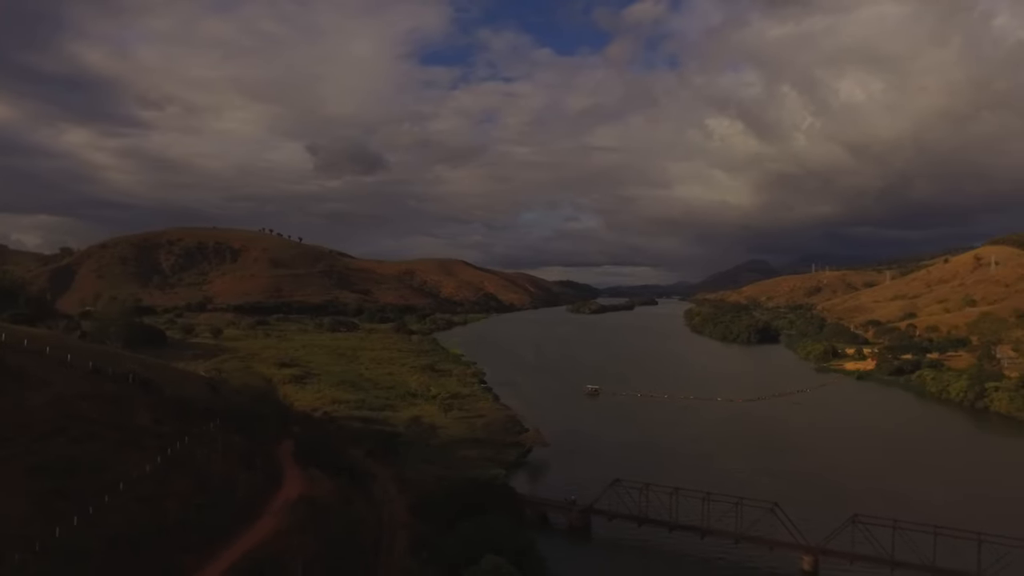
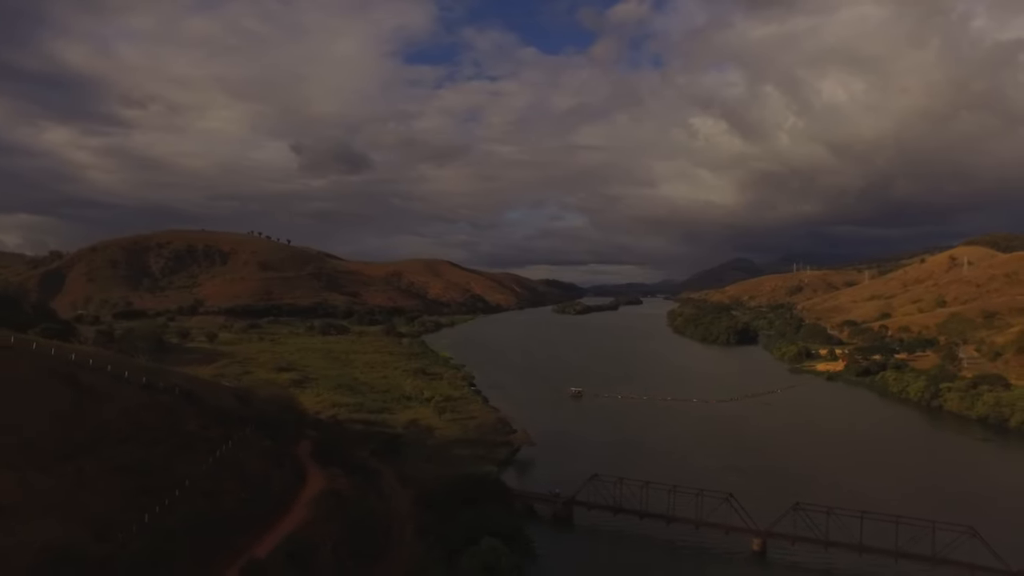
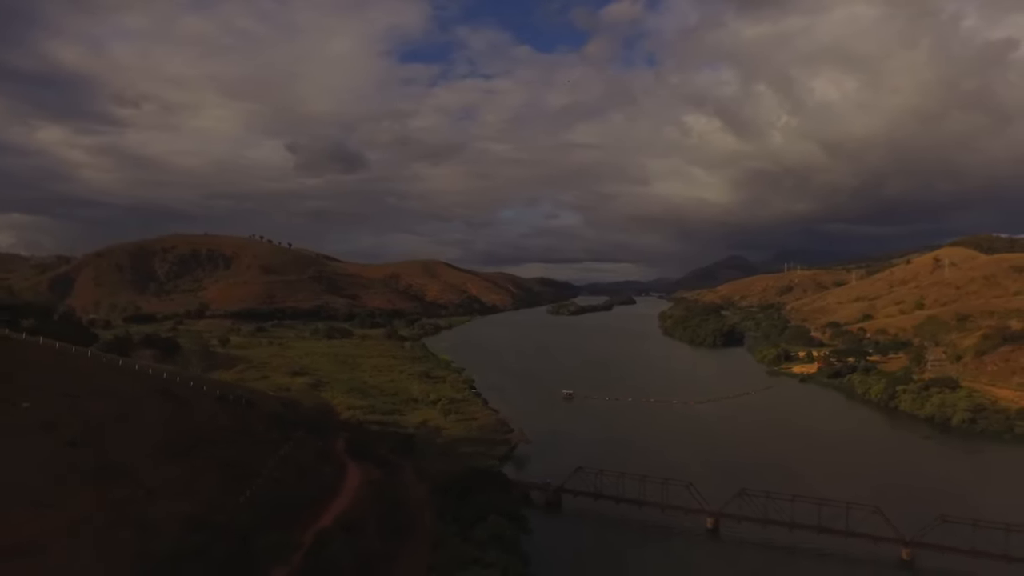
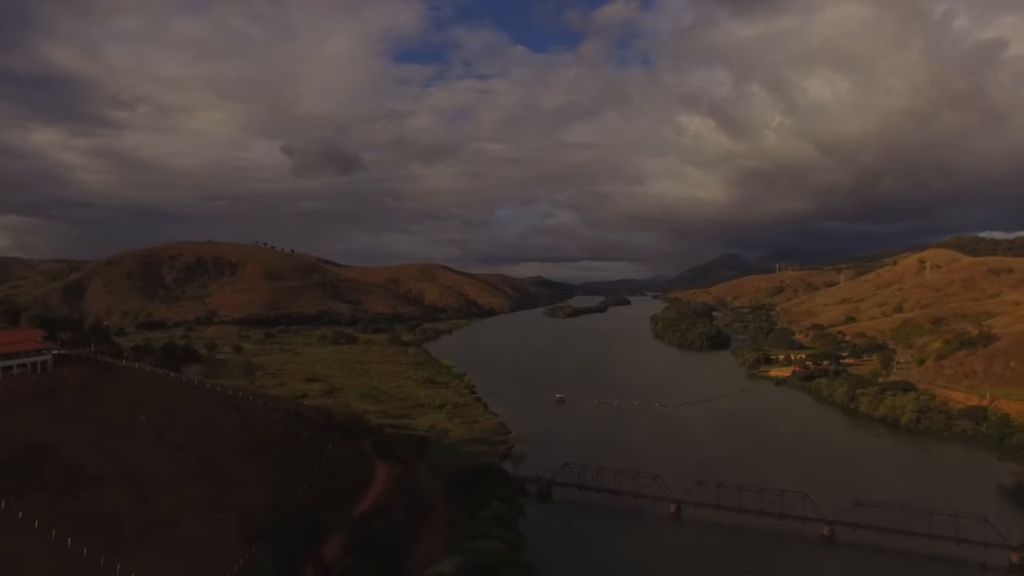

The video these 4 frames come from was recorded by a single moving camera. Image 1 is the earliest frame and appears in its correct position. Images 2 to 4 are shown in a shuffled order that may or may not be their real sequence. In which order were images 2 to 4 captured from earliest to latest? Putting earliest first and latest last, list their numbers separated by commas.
2, 3, 4
